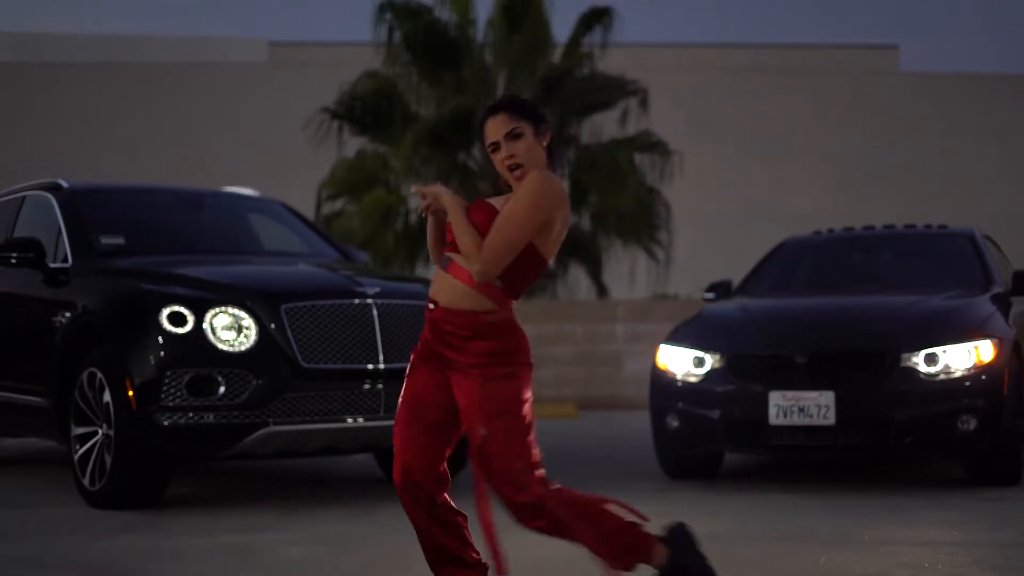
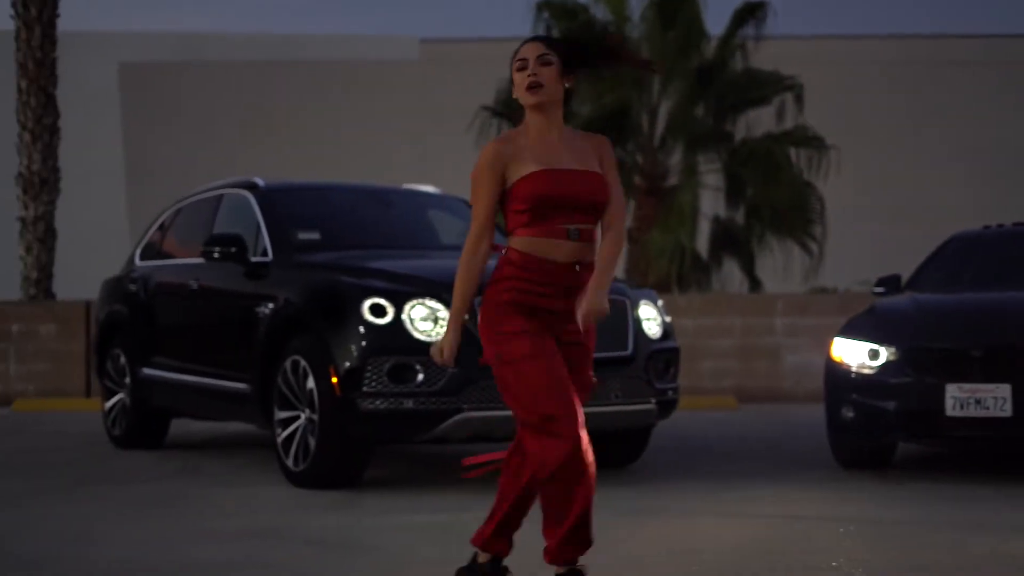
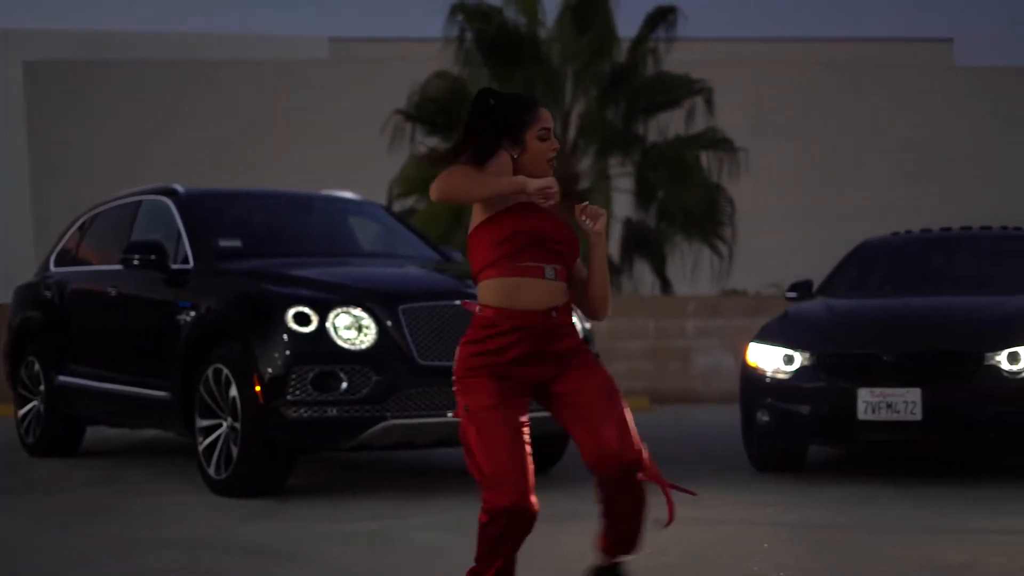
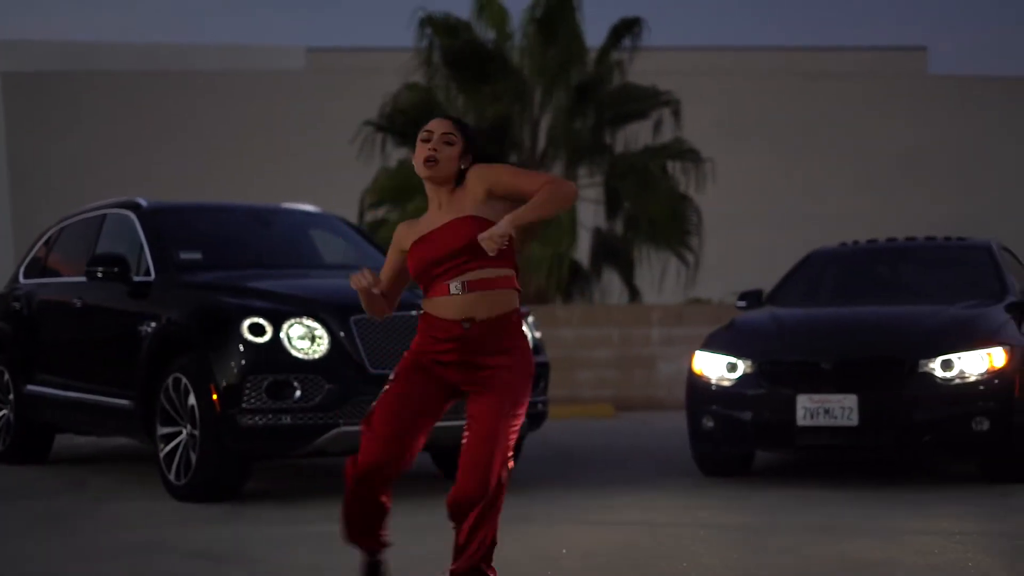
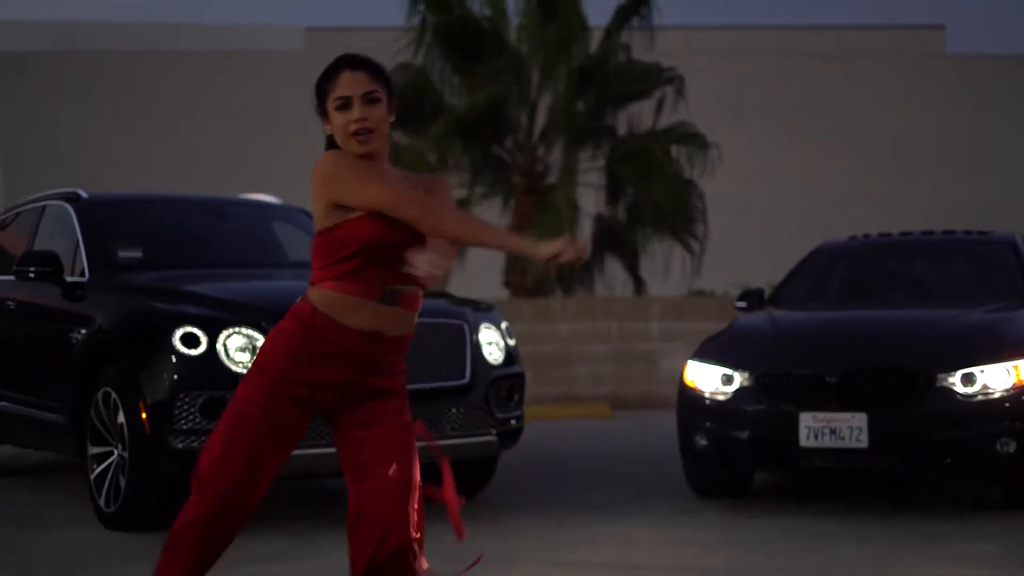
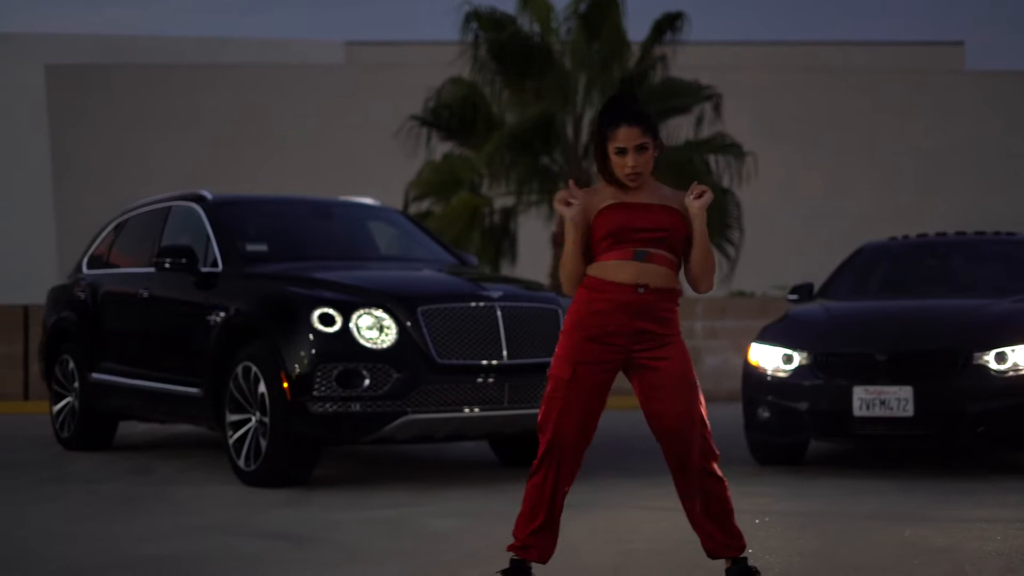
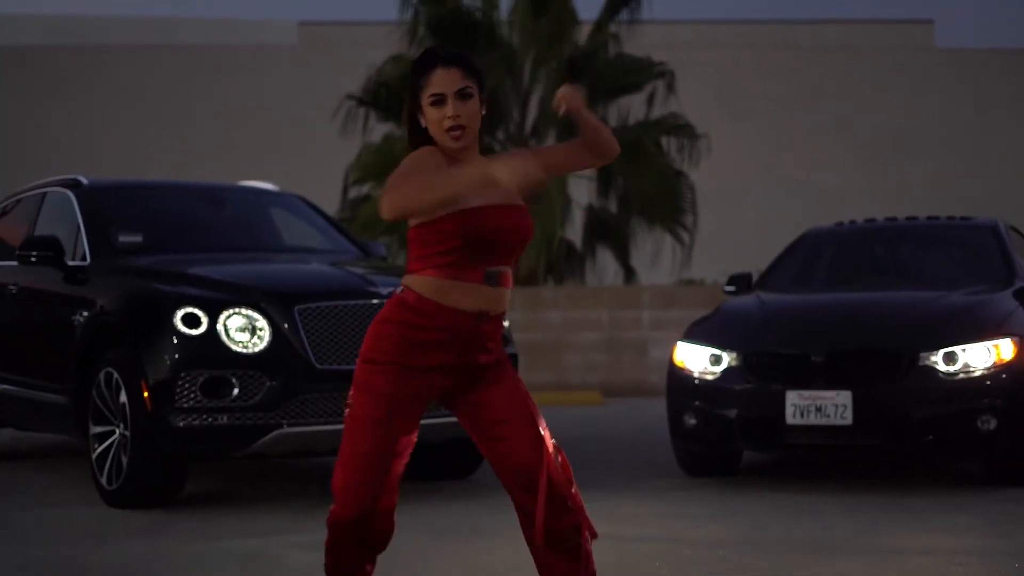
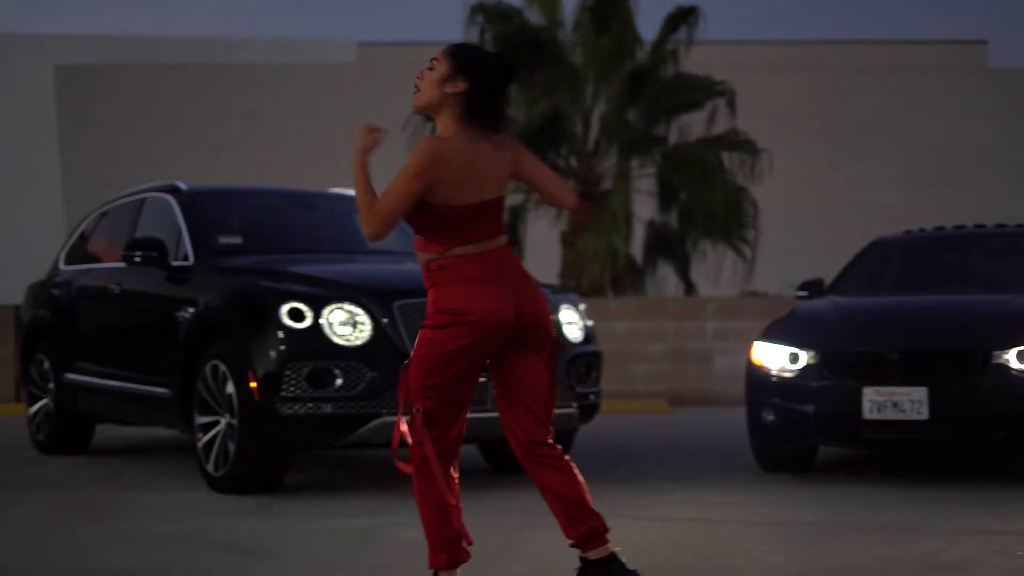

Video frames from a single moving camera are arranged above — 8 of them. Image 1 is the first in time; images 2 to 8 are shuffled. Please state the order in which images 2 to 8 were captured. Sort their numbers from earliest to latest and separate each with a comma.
8, 2, 3, 4, 6, 7, 5
